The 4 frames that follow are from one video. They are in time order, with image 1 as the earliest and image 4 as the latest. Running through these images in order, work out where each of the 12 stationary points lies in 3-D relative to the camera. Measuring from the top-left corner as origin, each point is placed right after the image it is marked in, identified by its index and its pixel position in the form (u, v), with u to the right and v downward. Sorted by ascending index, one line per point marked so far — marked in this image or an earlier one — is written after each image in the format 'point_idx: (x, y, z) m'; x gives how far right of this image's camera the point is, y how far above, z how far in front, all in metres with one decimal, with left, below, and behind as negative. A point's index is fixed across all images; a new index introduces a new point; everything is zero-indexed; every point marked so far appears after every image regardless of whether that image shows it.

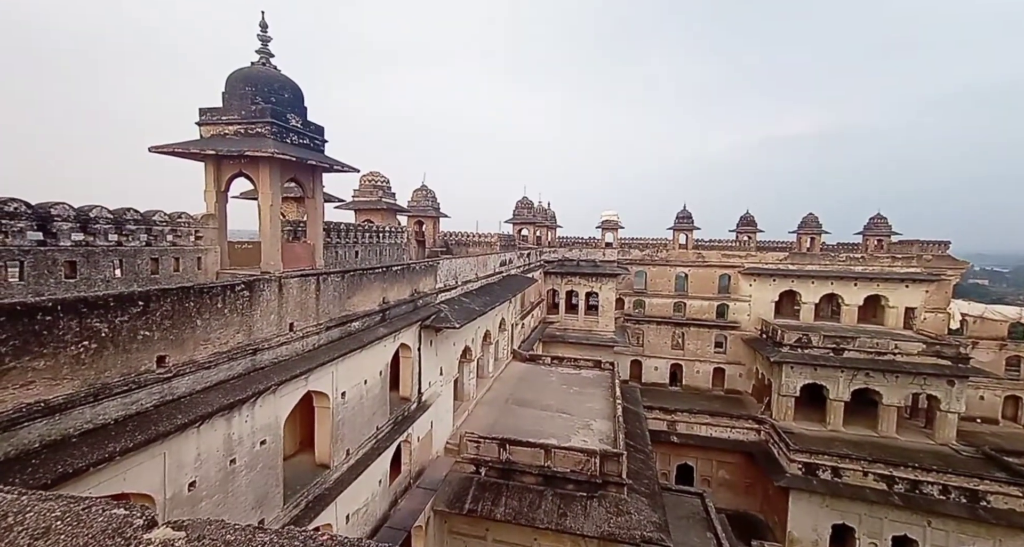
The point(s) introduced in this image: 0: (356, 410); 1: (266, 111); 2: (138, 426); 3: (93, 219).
0: (-3.6, -3.1, +10.8) m
1: (-4.1, +2.7, +7.8) m
2: (-4.3, -1.7, +5.4) m
3: (-5.5, +0.7, +6.3) m
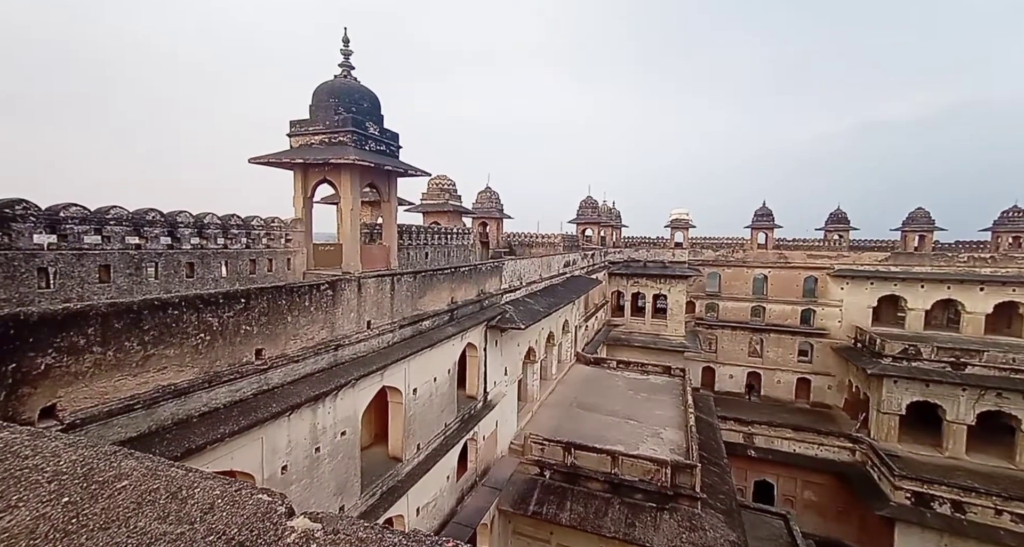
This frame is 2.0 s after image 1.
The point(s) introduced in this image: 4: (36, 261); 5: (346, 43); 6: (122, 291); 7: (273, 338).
0: (-2.0, -3.1, +11.1) m
1: (-2.9, +2.7, +8.3) m
2: (-3.4, -1.7, +5.9) m
3: (-4.5, +0.7, +7.0) m
4: (-5.0, +0.1, +5.1) m
5: (-3.2, +4.5, +9.2) m
6: (-4.8, -0.2, +5.8) m
7: (-3.4, -0.9, +6.7) m
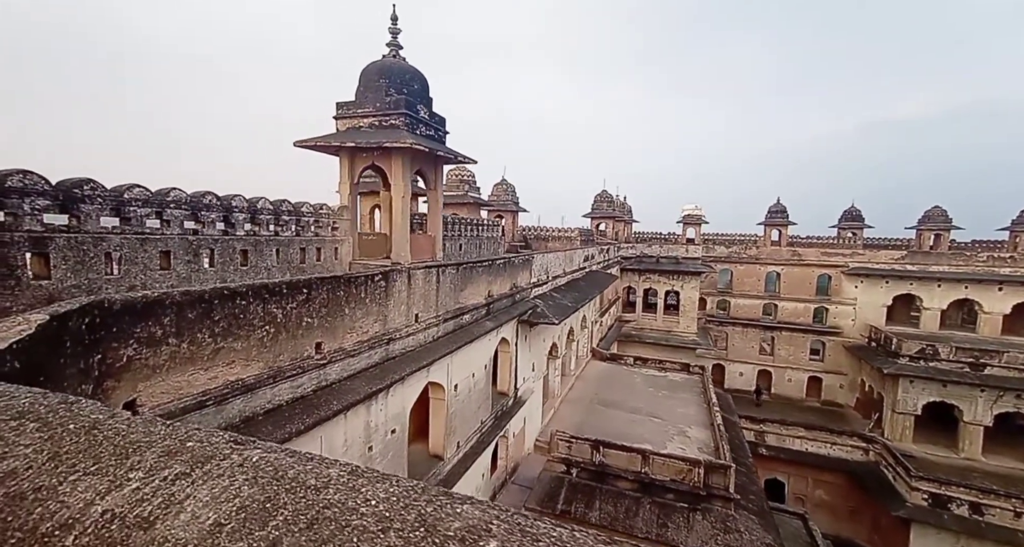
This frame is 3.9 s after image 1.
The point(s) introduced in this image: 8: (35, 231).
0: (-1.1, -3.0, +10.8) m
1: (-1.8, +2.9, +7.9) m
2: (-2.5, -1.6, +5.5) m
3: (-3.5, +0.9, +6.6) m
4: (-4.0, +0.3, +4.7) m
5: (-2.2, +4.7, +8.7) m
6: (-3.8, -0.1, +5.5) m
7: (-2.4, -0.8, +6.3) m
8: (-4.2, +0.4, +4.2) m
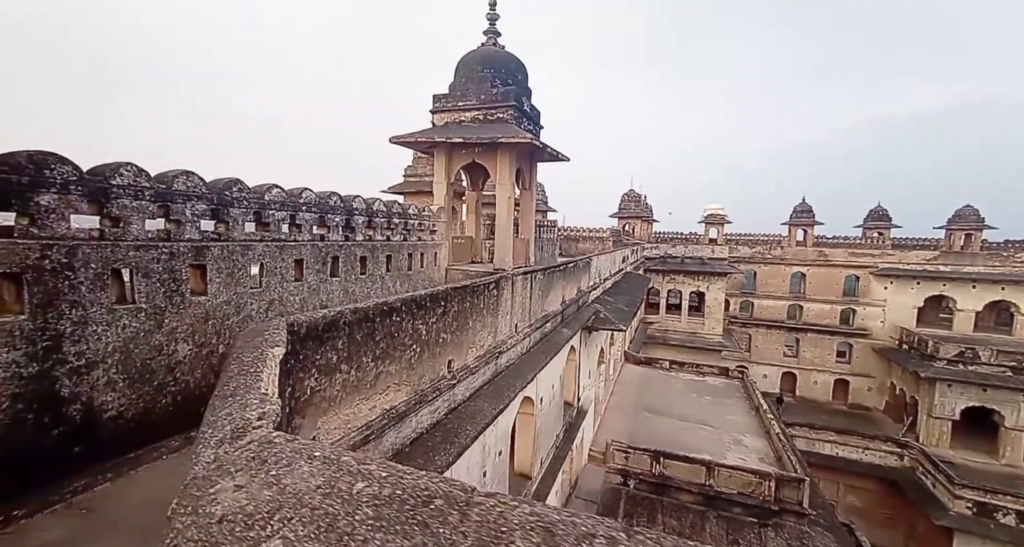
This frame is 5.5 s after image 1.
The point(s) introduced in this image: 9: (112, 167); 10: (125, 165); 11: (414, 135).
0: (+0.8, -3.1, +10.1) m
1: (0.0, +2.8, +7.2) m
2: (-0.7, -1.7, +4.9) m
3: (-1.7, +0.8, +5.9) m
4: (-2.3, +0.2, +4.1) m
5: (-0.4, +4.6, +8.1) m
6: (-2.0, -0.2, +4.8) m
7: (-0.6, -0.9, +5.6) m
8: (-2.4, +0.2, +3.6) m
9: (-2.6, +0.7, +3.1) m
10: (-2.6, +0.7, +3.1) m
11: (-1.5, +2.2, +7.5) m
